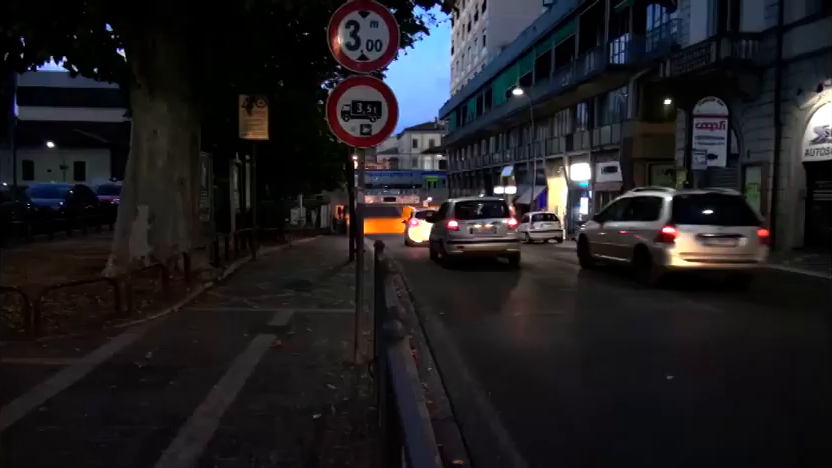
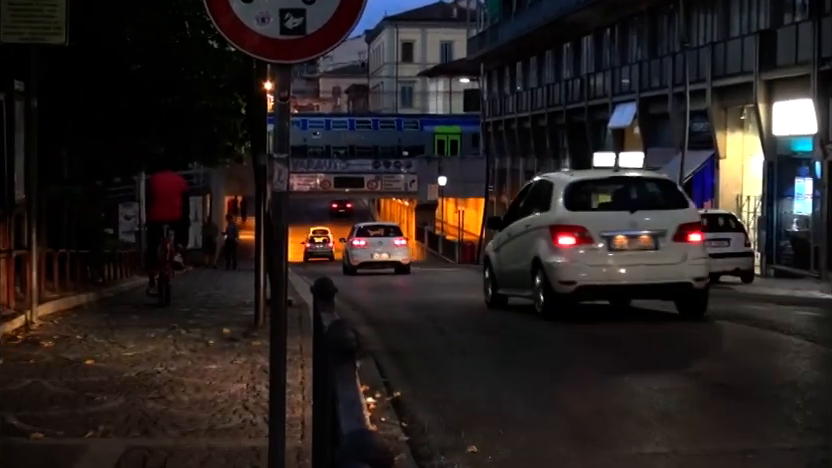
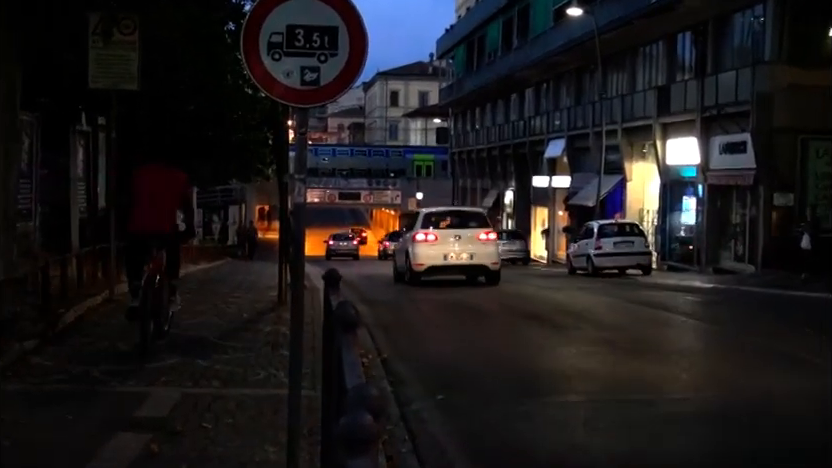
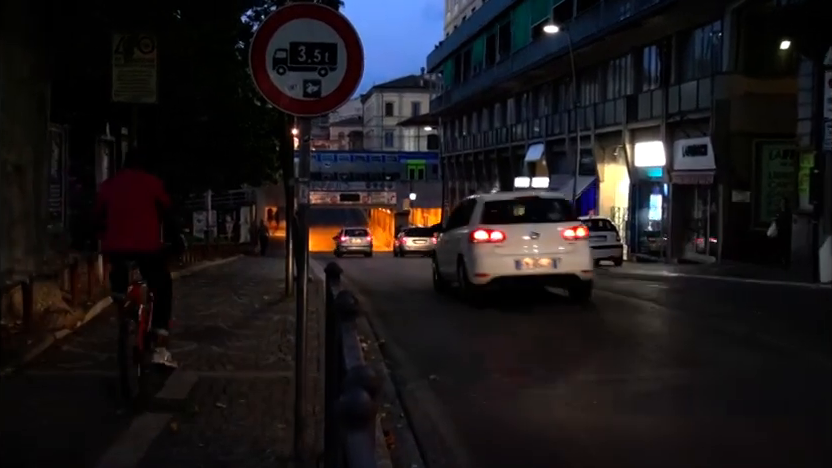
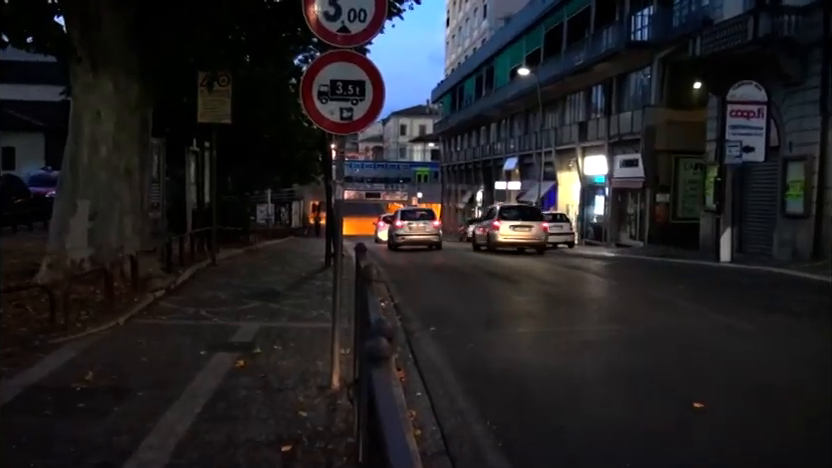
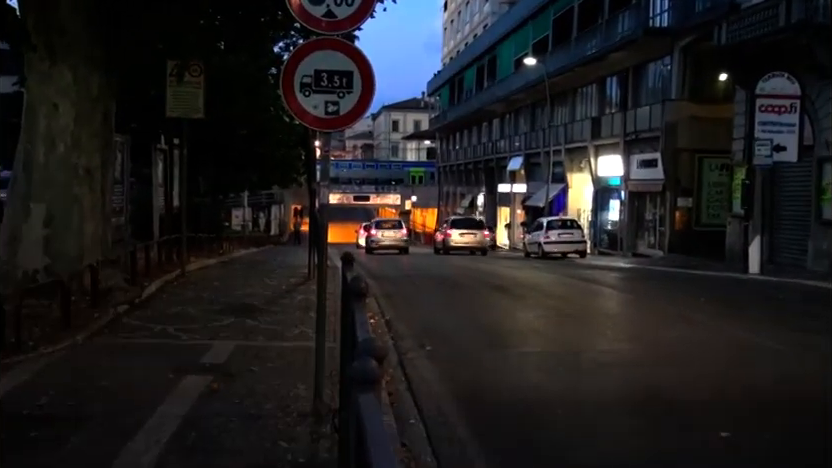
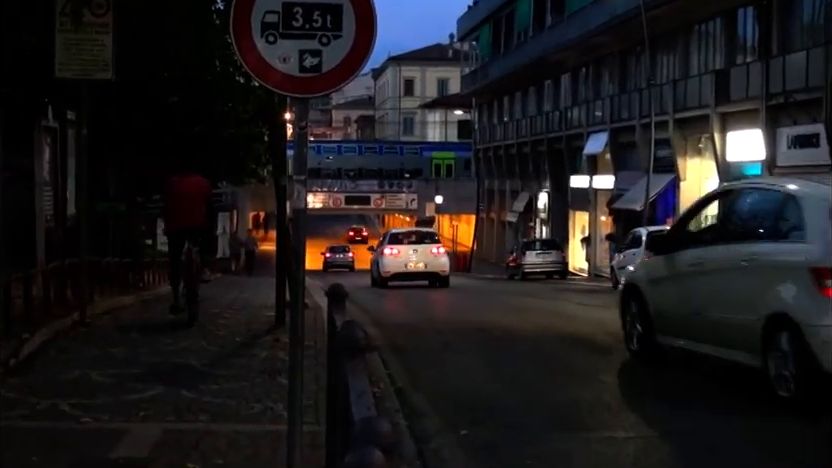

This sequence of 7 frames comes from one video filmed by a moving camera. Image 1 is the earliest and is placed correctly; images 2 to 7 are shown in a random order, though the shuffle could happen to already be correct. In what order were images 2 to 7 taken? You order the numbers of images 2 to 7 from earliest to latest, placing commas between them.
5, 6, 4, 3, 7, 2
